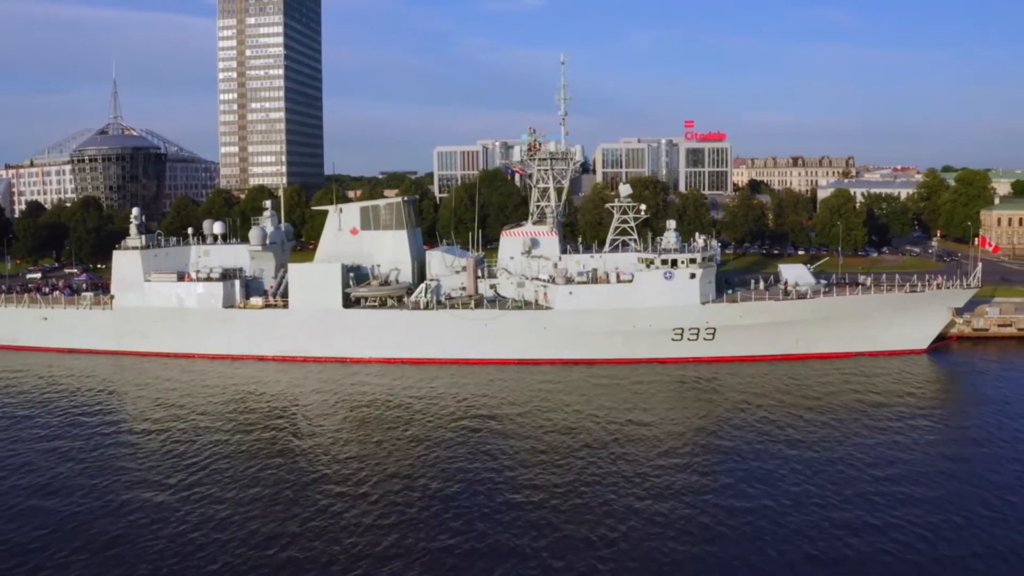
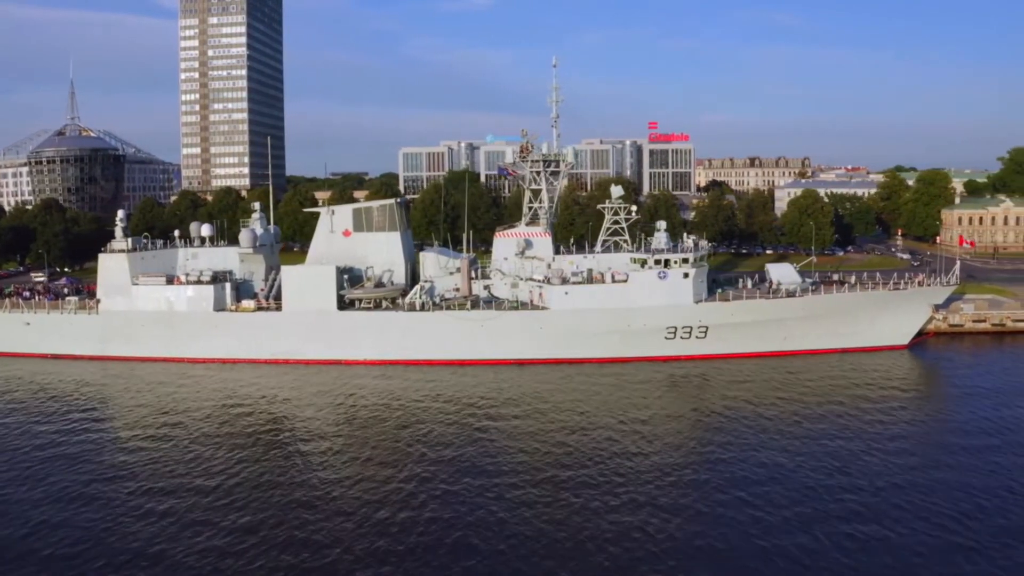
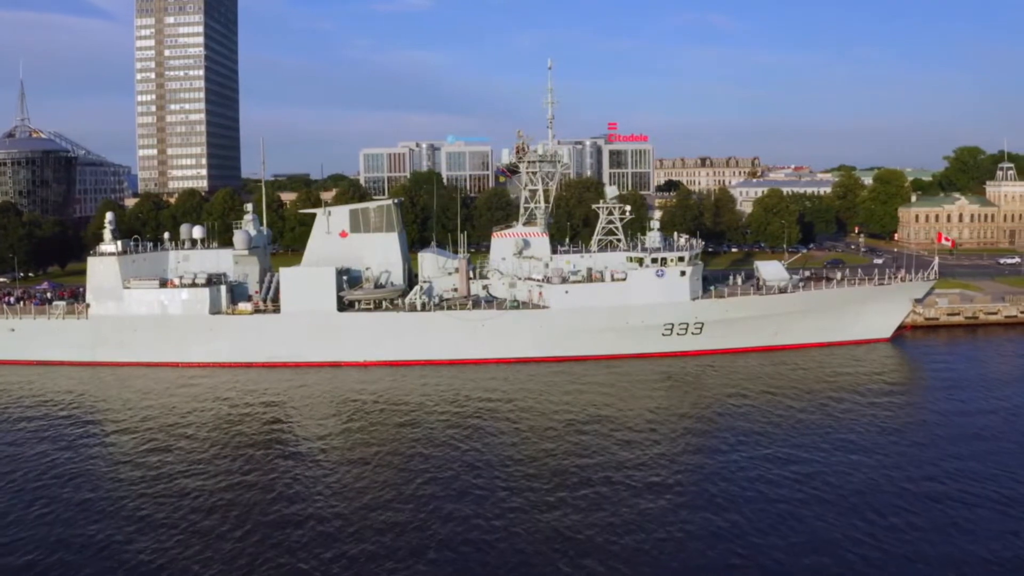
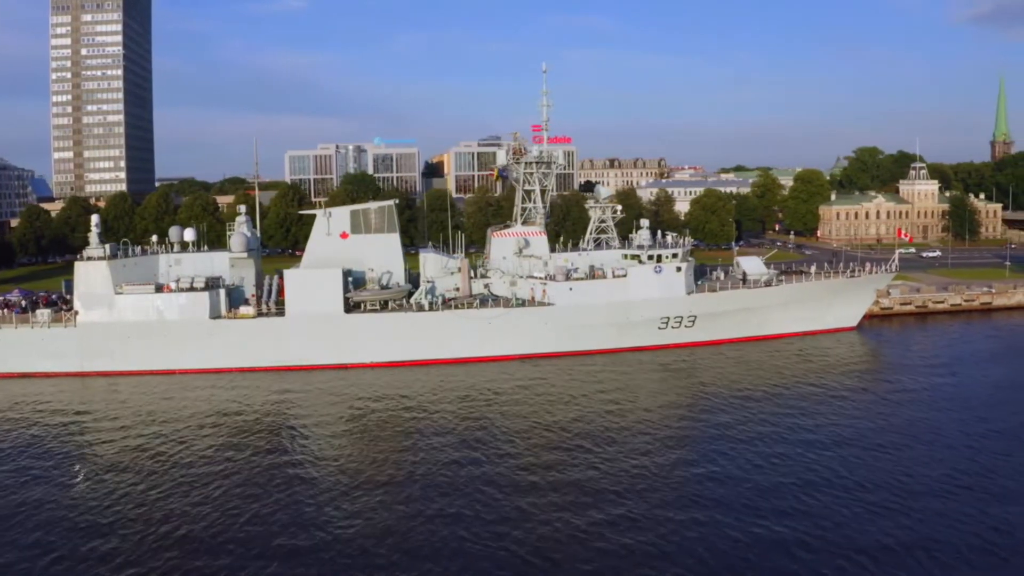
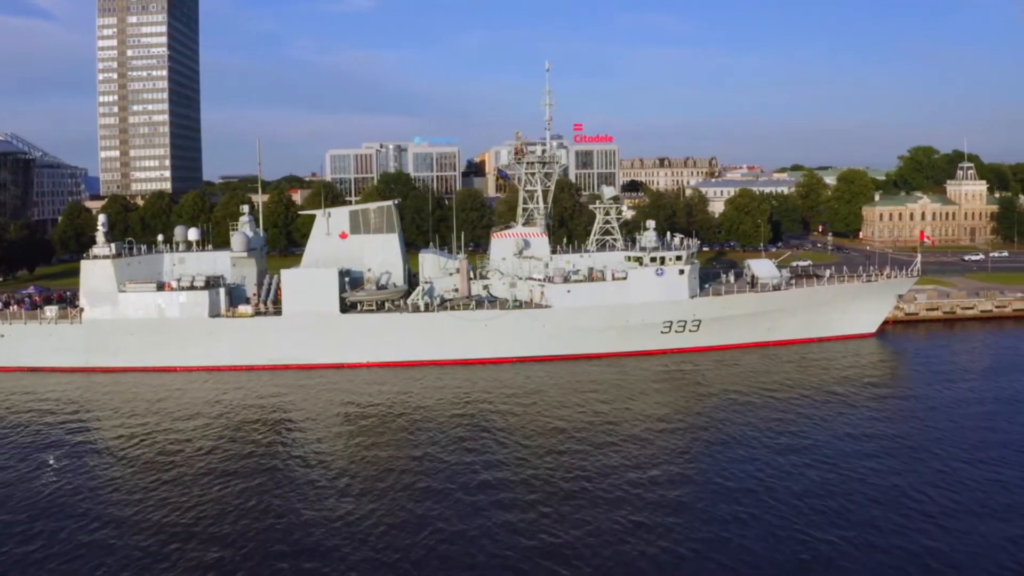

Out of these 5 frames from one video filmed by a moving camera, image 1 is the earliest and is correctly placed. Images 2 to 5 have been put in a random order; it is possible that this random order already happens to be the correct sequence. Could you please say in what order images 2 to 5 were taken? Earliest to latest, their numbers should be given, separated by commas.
2, 3, 5, 4
